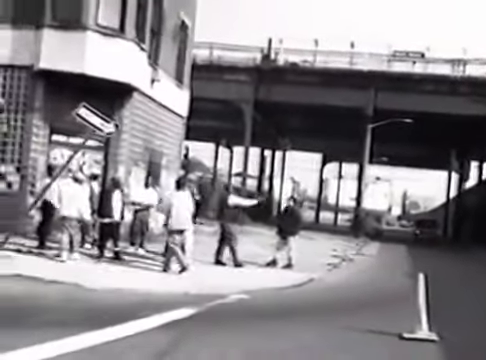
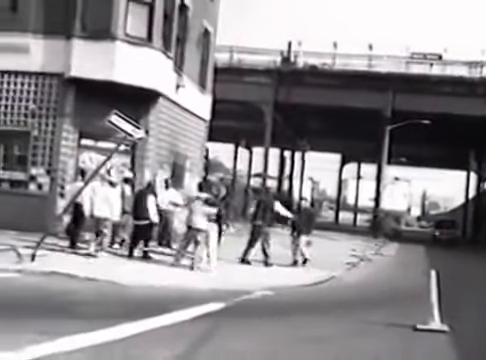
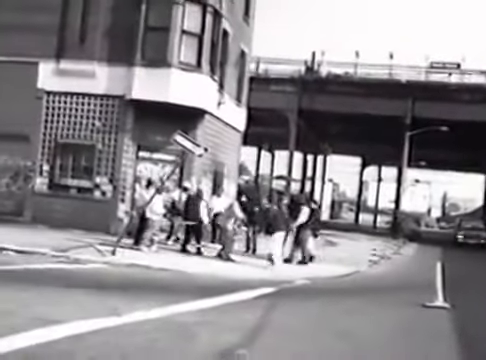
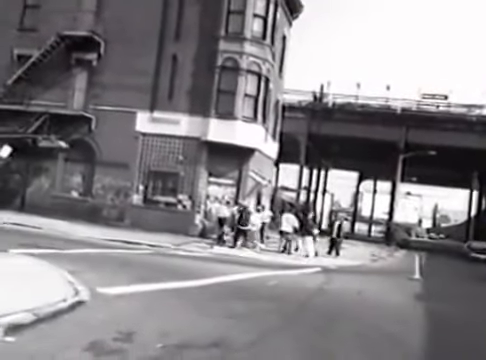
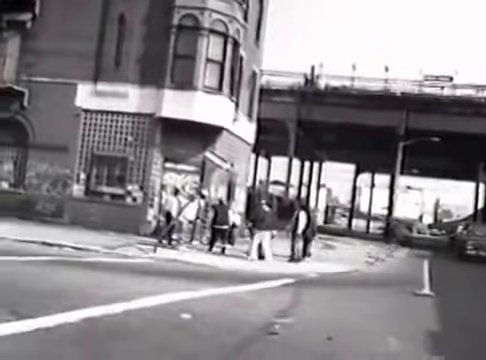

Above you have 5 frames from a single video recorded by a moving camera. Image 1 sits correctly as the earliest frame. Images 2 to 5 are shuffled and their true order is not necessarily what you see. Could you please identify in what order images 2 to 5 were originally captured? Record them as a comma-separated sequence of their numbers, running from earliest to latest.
2, 3, 5, 4
